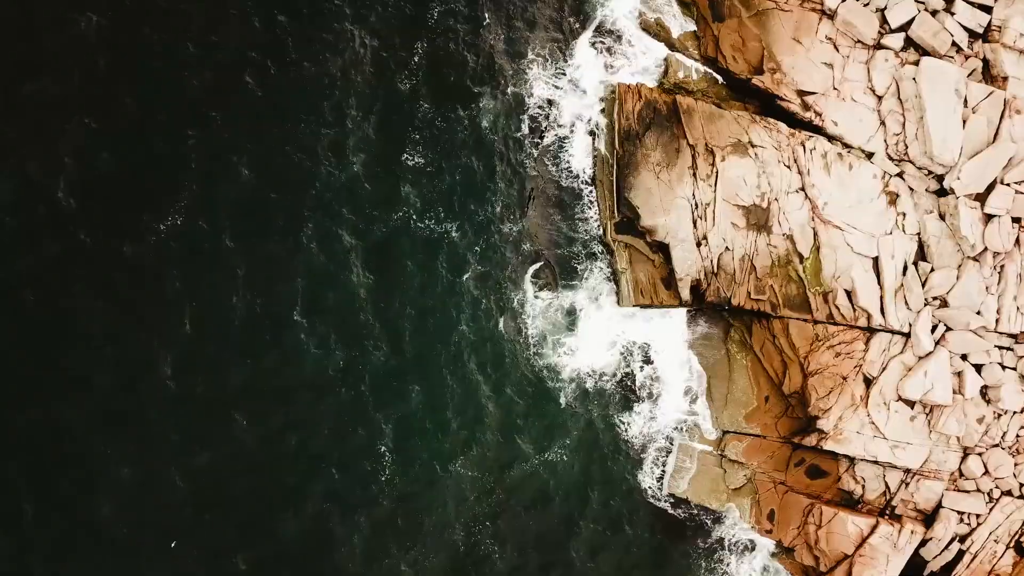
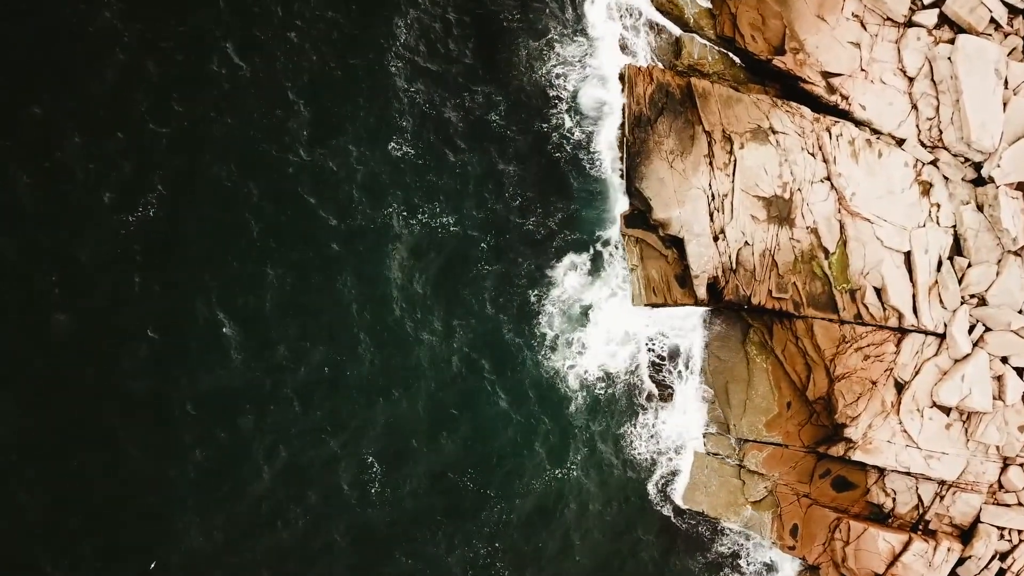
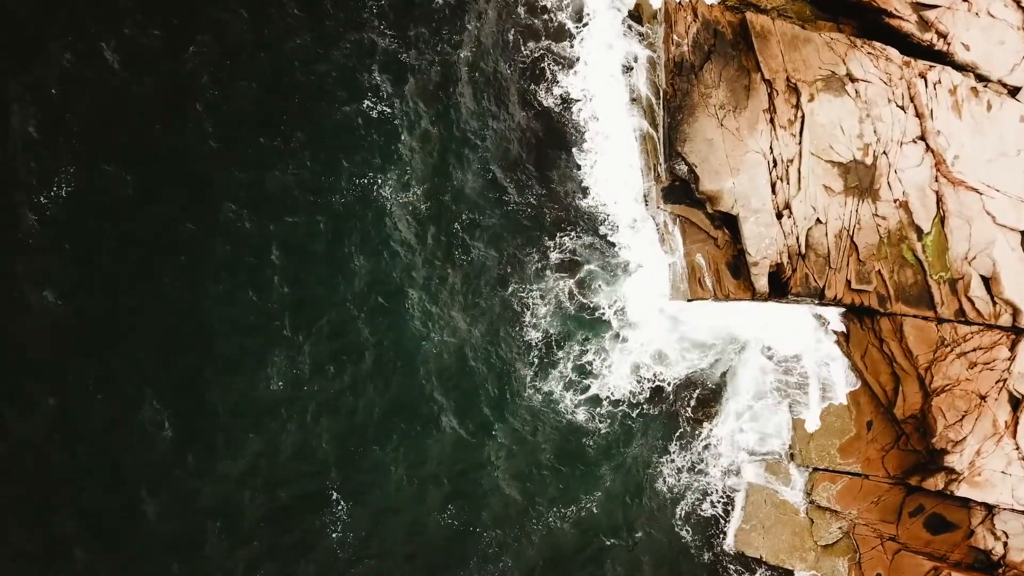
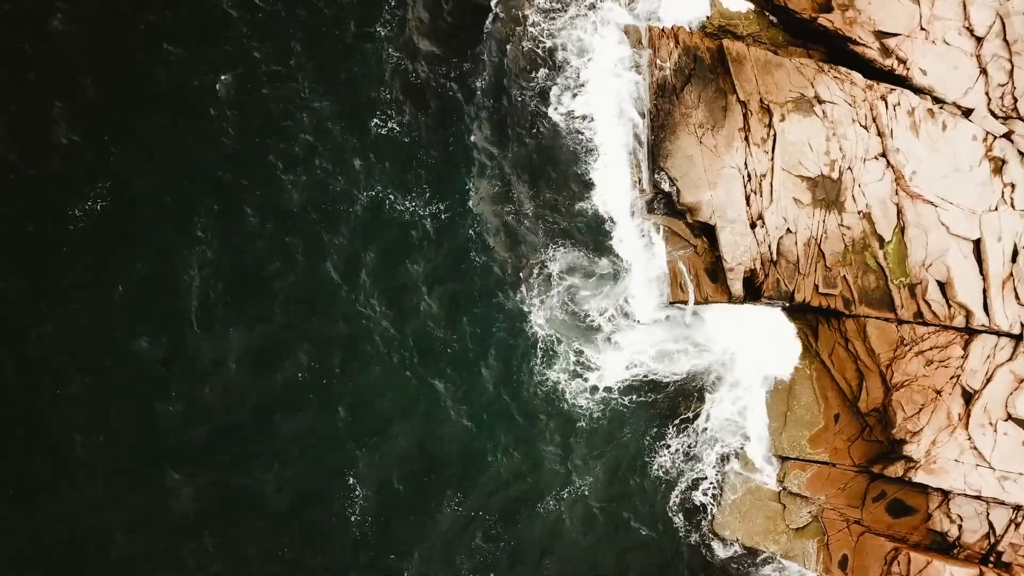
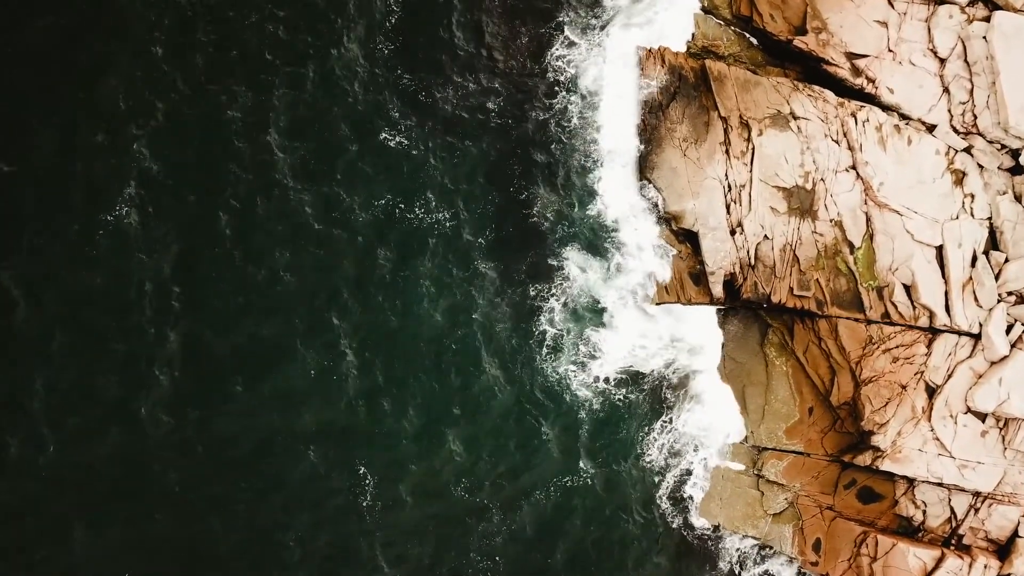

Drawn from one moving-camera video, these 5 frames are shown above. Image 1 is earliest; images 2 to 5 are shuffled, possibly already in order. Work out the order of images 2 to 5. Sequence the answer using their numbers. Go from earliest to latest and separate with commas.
2, 5, 4, 3
